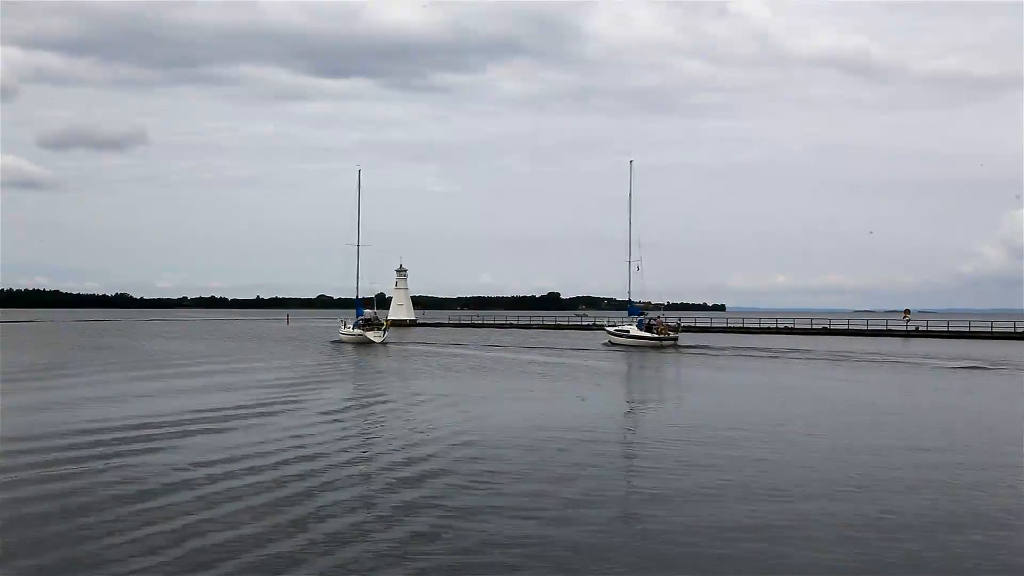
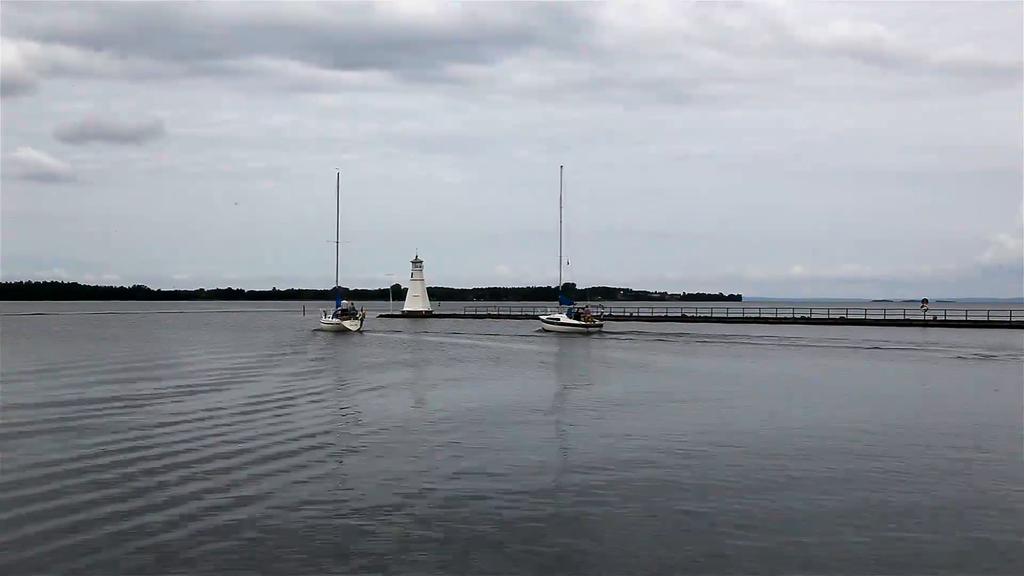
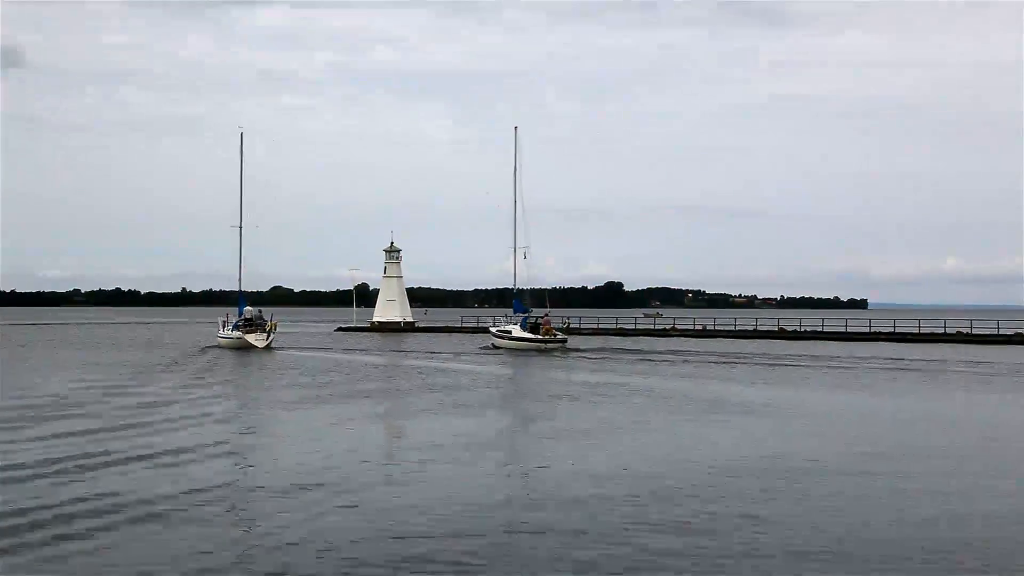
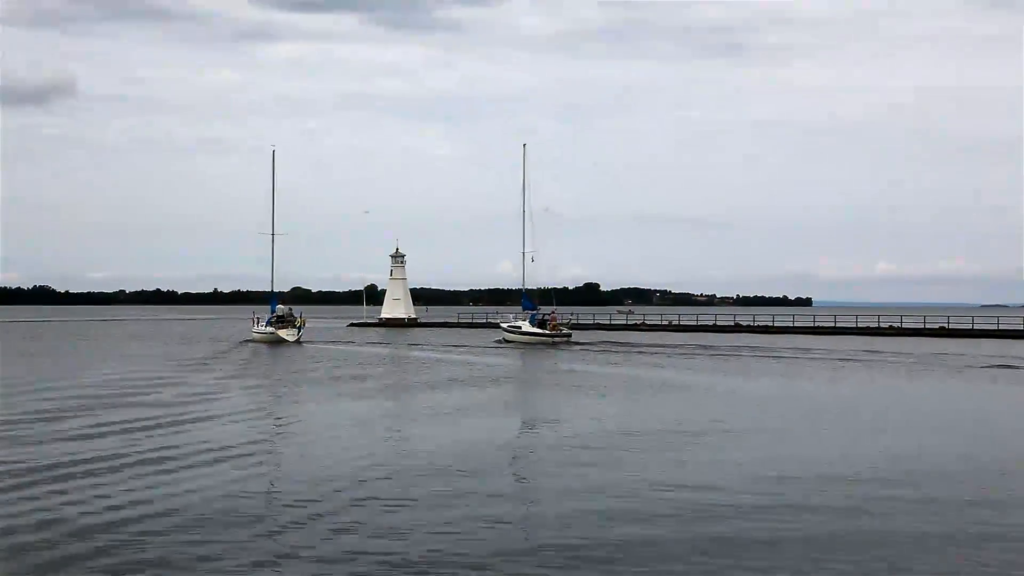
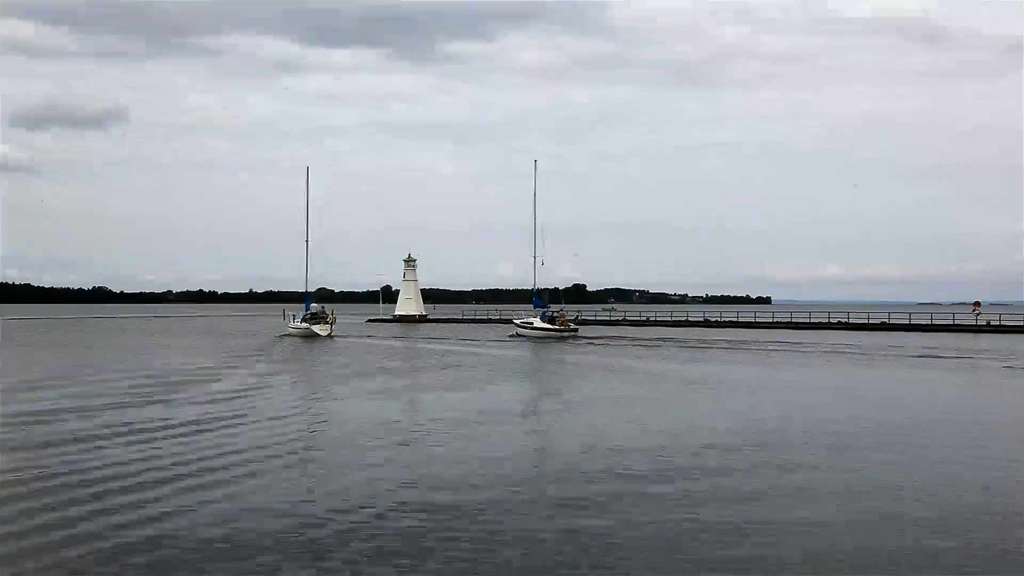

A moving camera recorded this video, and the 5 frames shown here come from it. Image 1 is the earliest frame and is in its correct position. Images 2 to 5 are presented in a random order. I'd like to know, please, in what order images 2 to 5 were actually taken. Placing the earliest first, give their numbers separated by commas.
2, 5, 4, 3
